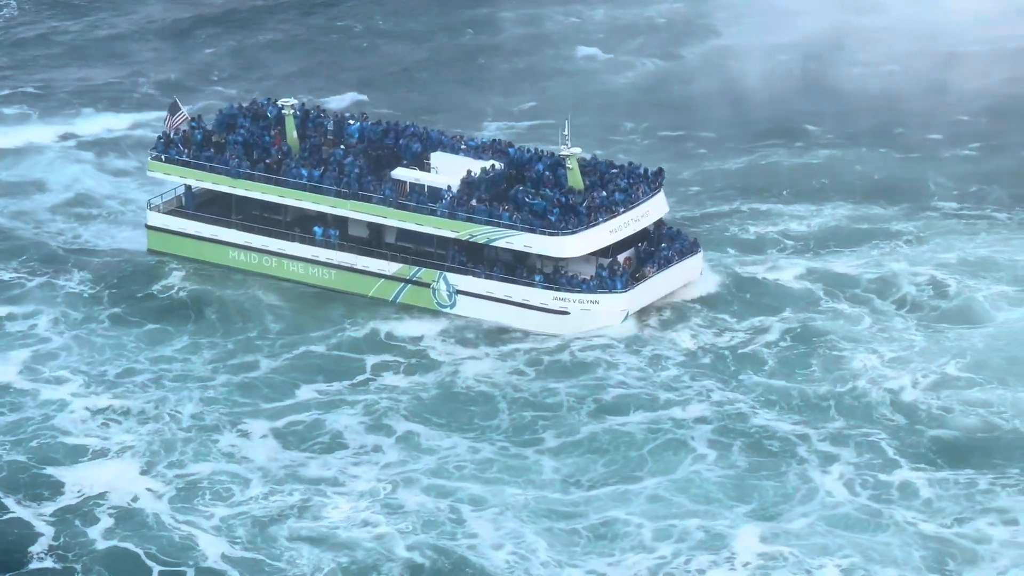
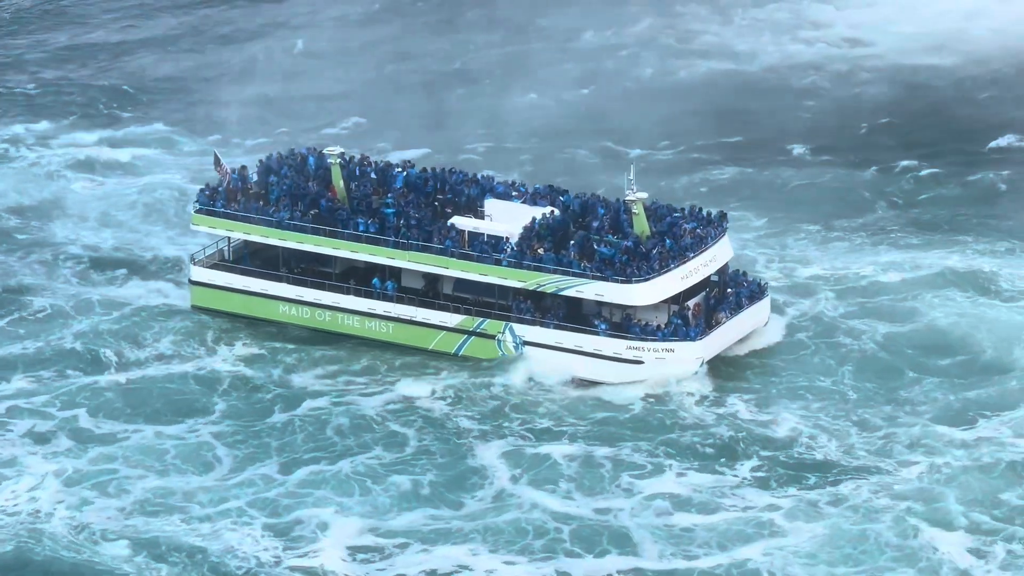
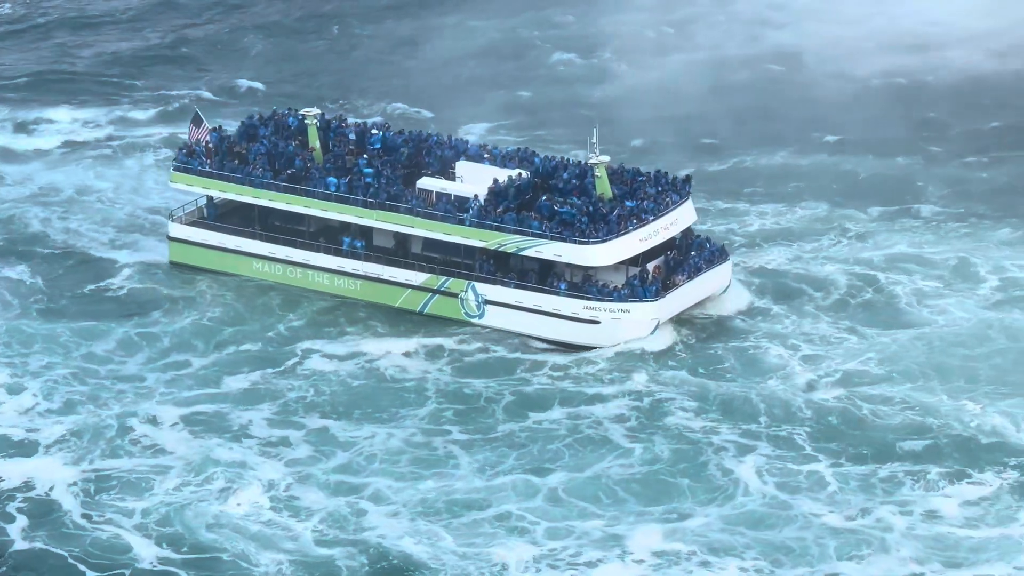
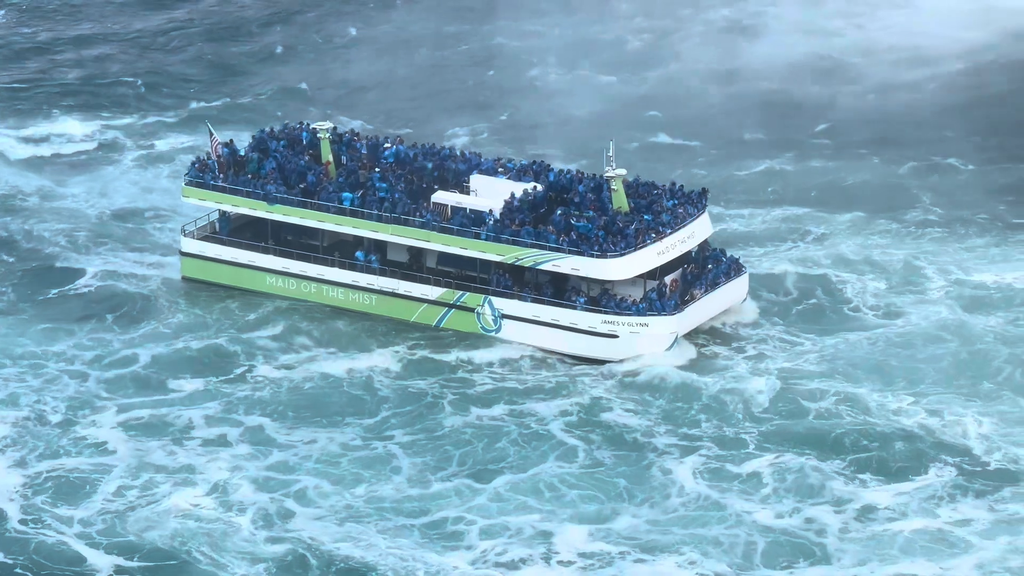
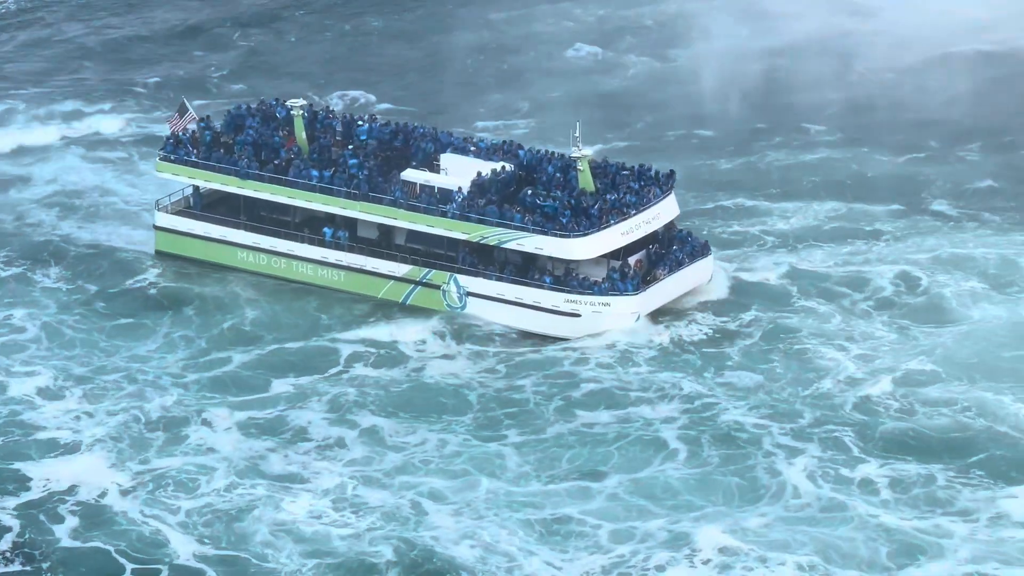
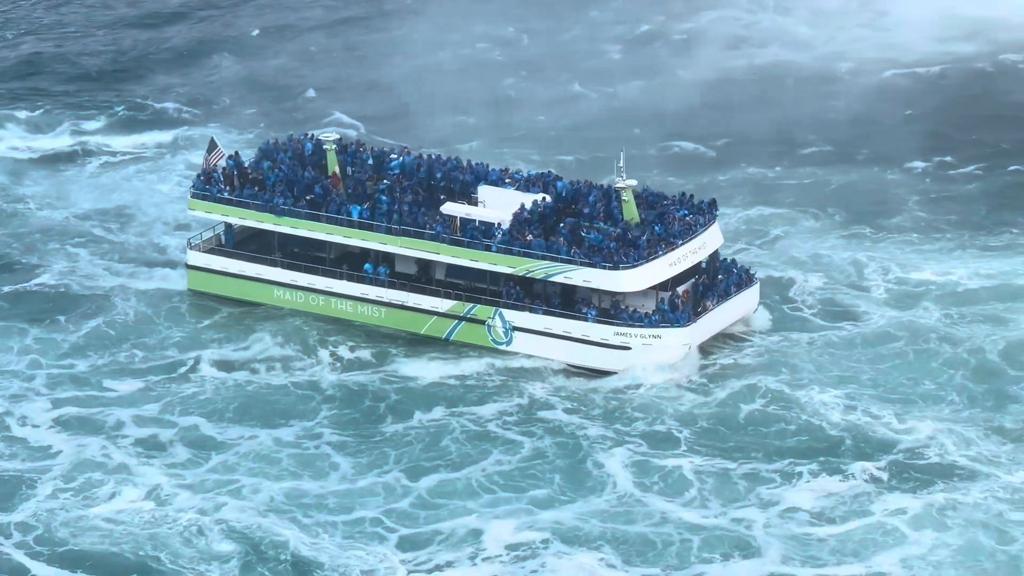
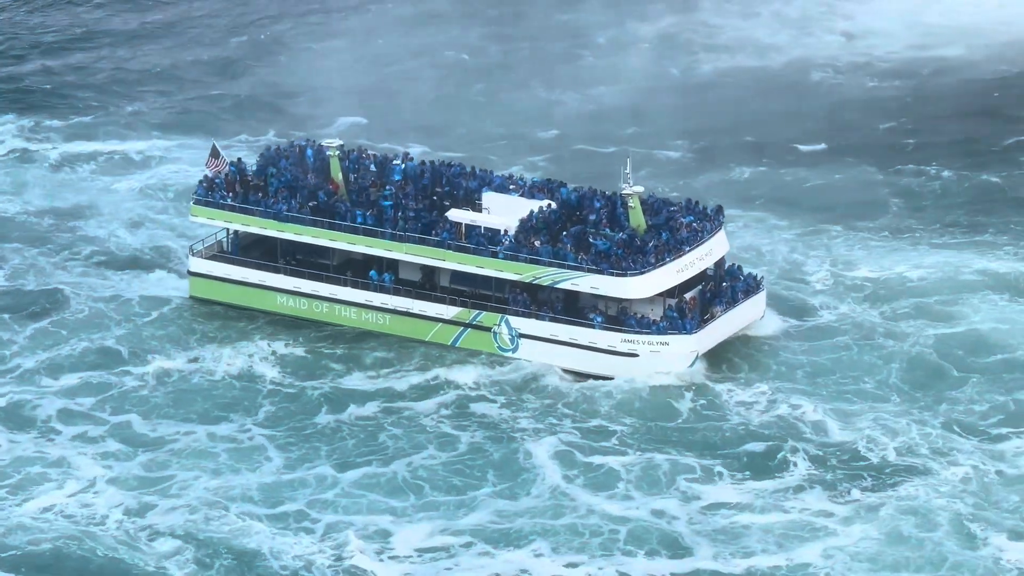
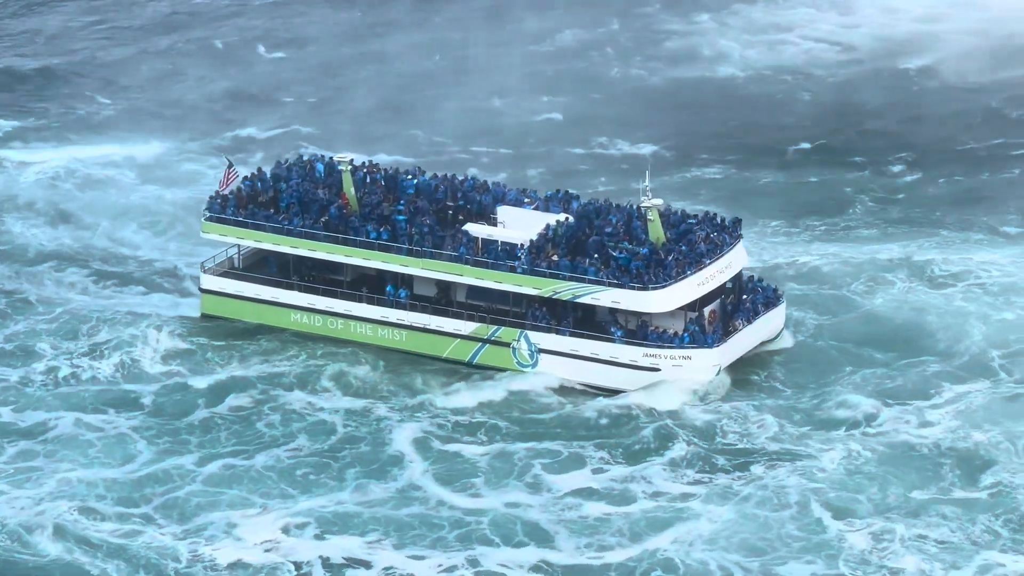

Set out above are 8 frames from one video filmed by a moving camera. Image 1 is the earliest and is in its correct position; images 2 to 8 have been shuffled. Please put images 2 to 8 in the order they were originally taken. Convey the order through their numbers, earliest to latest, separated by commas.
5, 3, 4, 6, 7, 2, 8
